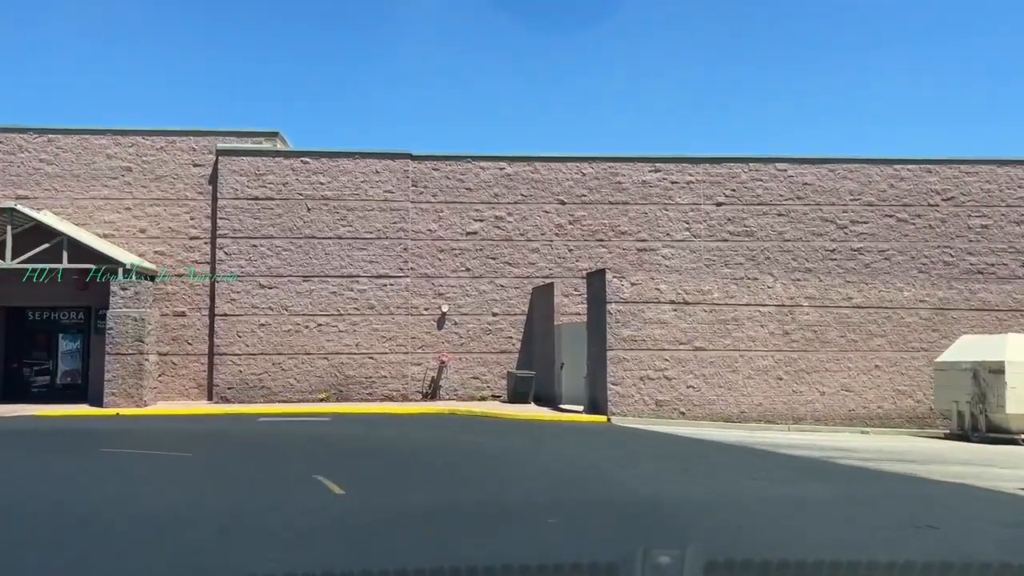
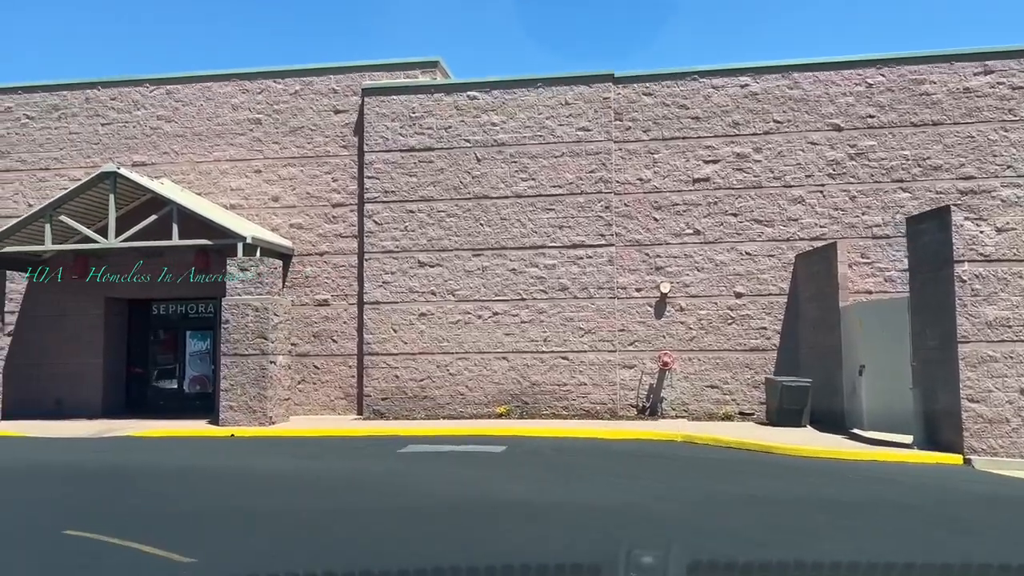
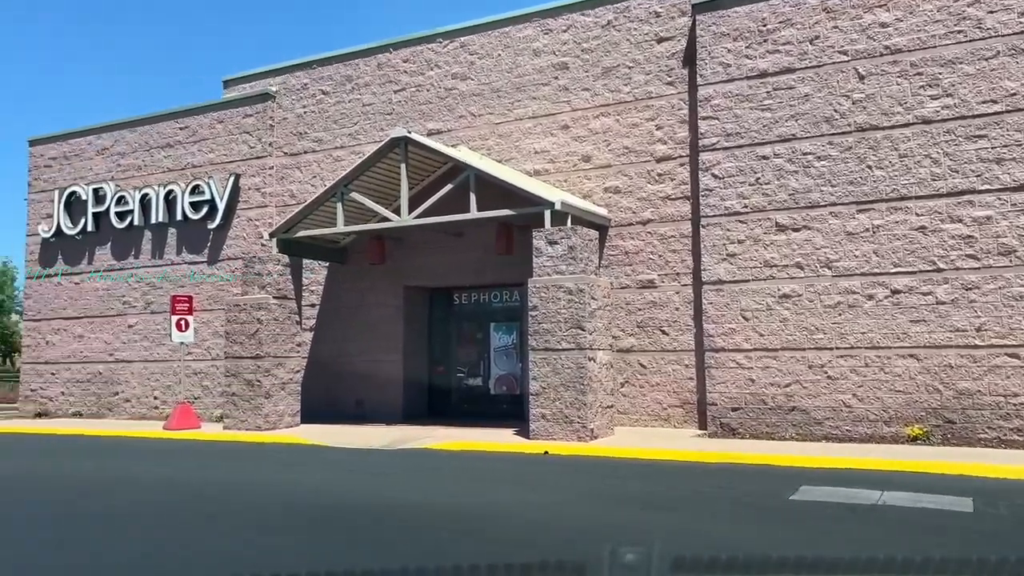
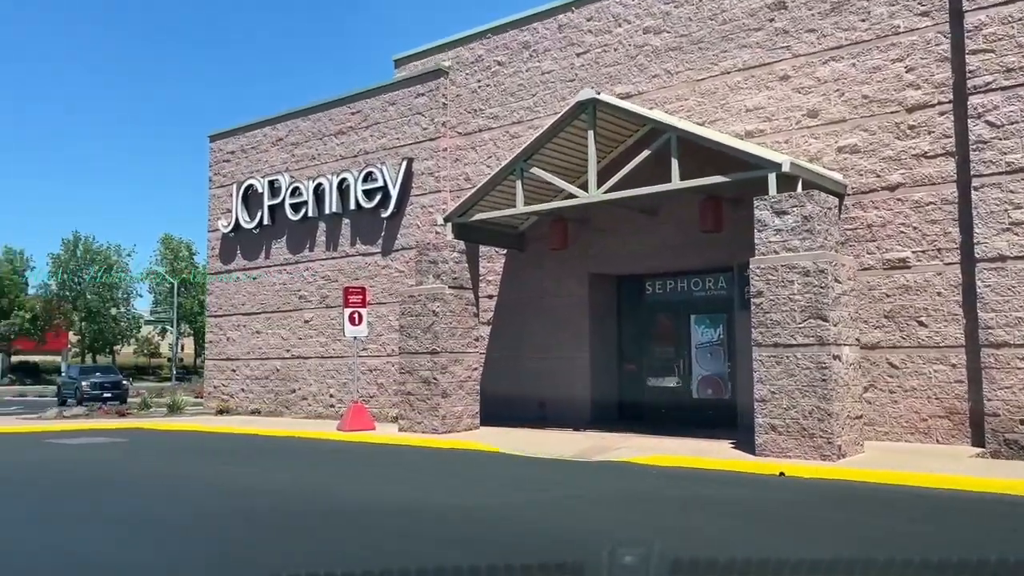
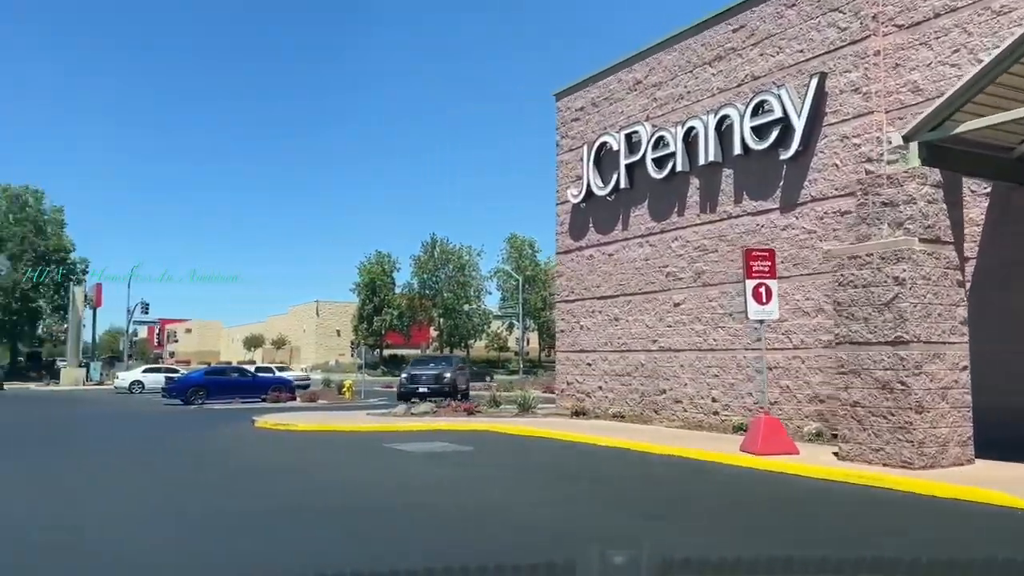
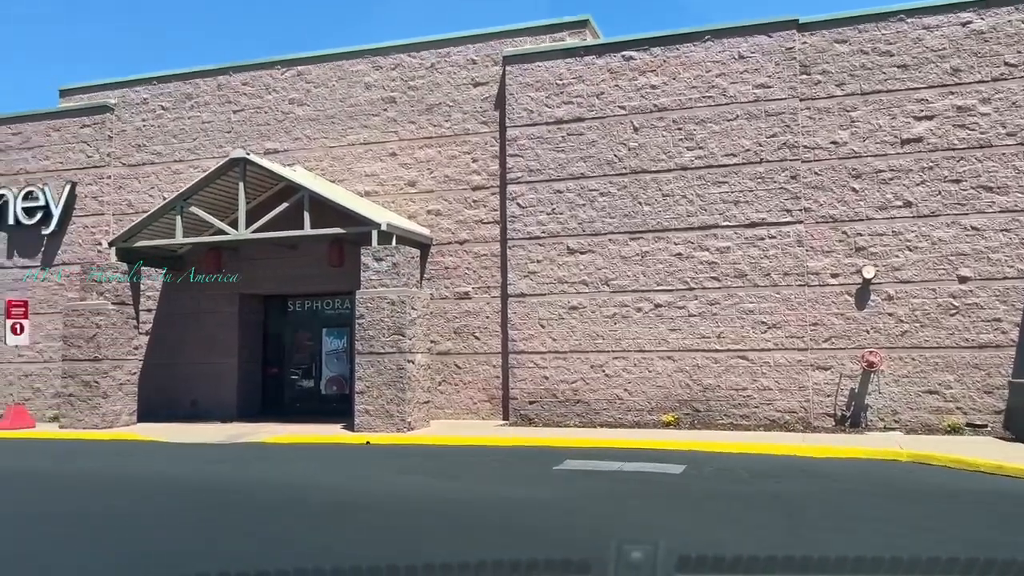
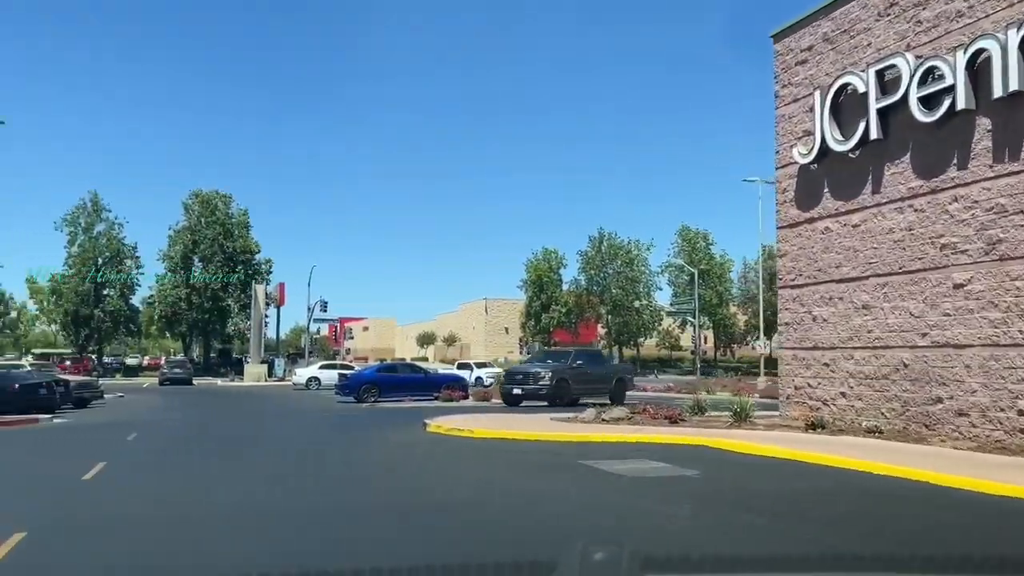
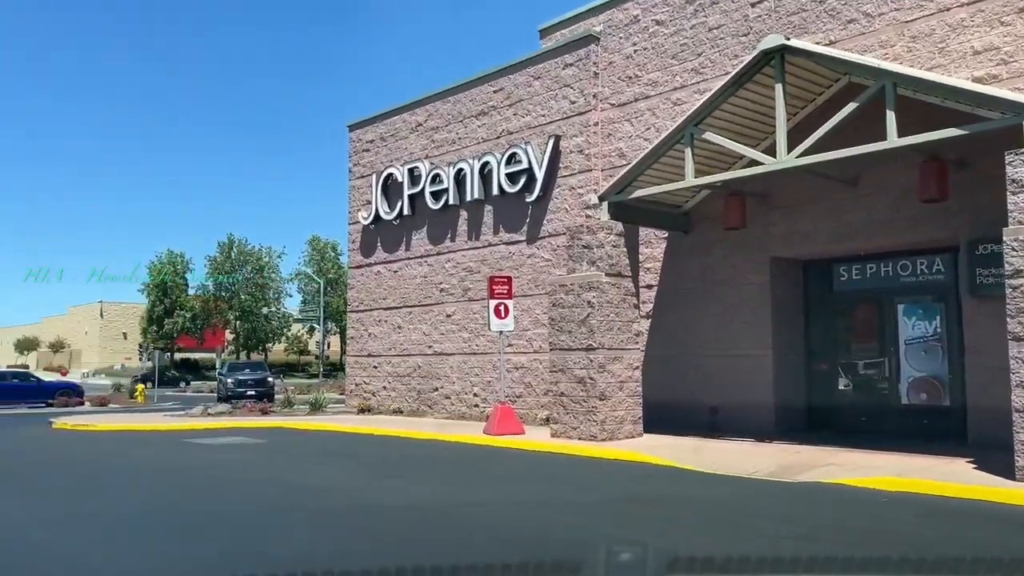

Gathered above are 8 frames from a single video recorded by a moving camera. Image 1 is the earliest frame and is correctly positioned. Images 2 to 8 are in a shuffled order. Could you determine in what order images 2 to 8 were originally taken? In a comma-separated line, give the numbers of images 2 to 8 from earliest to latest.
2, 6, 3, 4, 8, 5, 7
